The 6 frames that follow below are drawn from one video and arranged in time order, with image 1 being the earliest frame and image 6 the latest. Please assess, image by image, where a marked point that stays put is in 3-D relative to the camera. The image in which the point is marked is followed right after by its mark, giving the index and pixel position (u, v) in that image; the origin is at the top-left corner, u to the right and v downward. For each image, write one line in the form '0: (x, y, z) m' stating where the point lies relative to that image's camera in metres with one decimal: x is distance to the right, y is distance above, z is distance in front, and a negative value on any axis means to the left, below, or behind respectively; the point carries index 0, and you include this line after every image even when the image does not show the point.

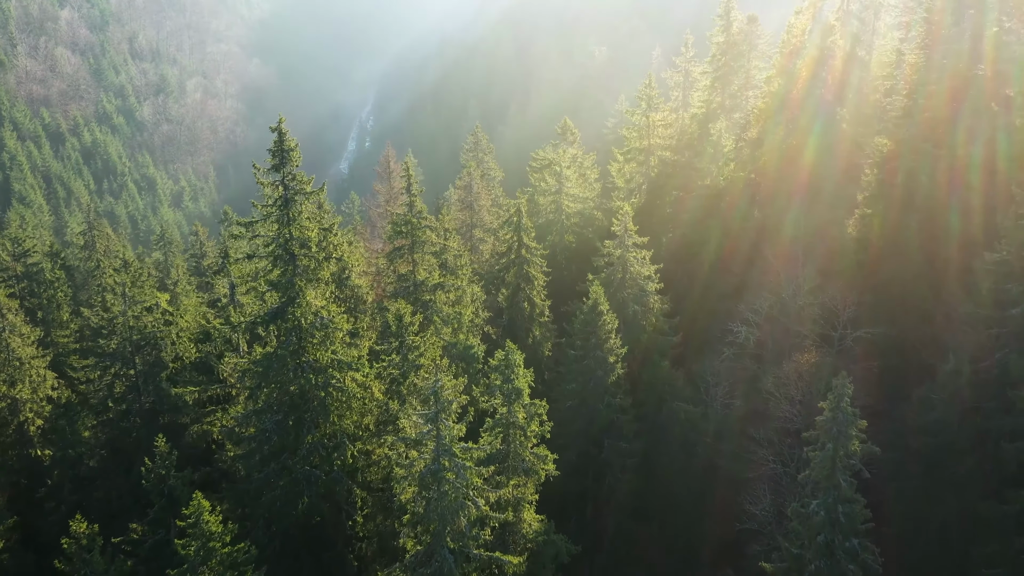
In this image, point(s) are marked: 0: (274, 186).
0: (-5.2, +2.2, +16.9) m
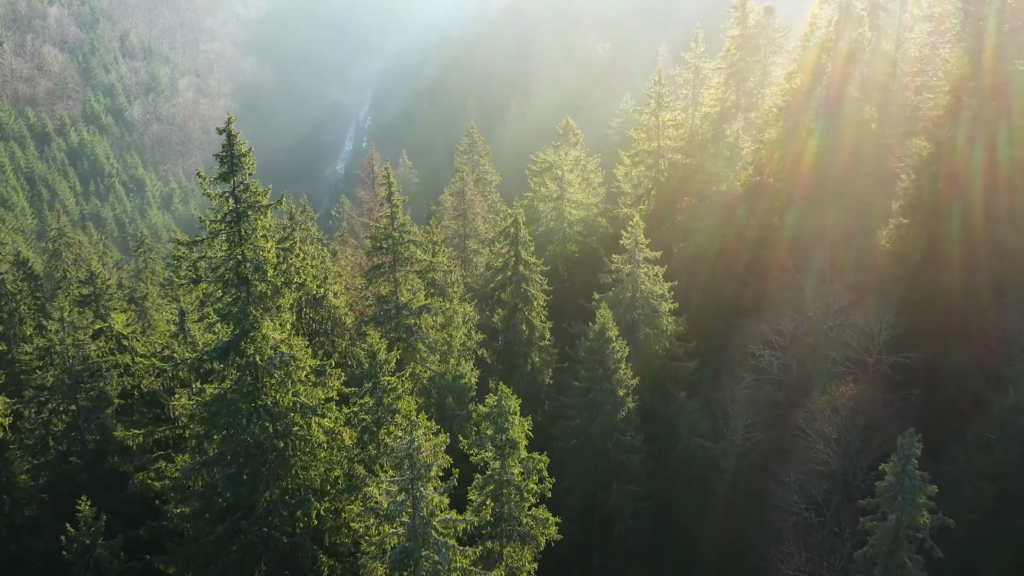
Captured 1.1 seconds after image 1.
0: (-5.4, +1.6, +14.2) m
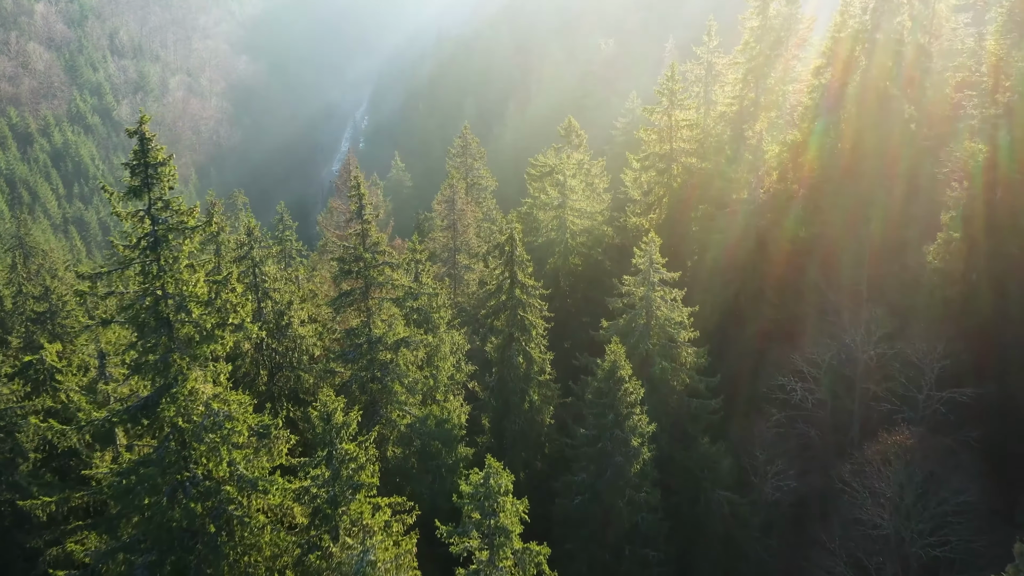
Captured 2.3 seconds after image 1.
0: (-5.5, +1.0, +11.2) m
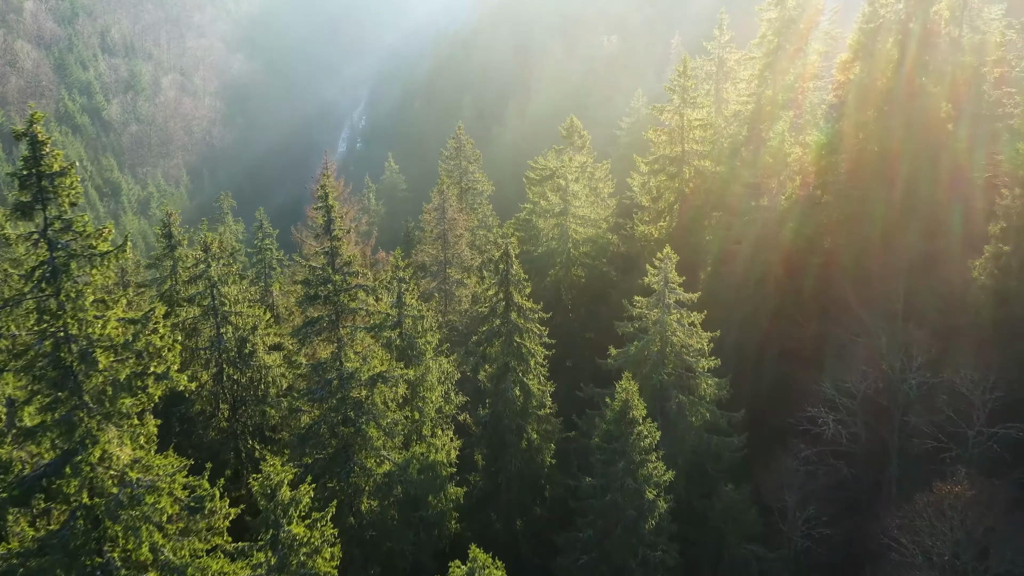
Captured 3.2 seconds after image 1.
0: (-5.6, +0.5, +8.8) m
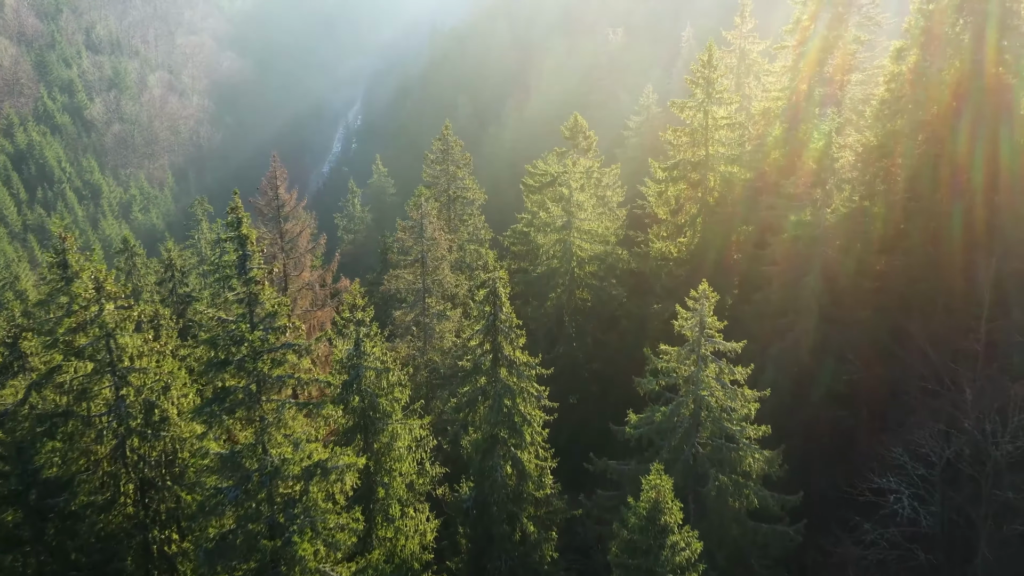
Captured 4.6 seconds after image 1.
0: (-5.8, -0.3, +5.0) m
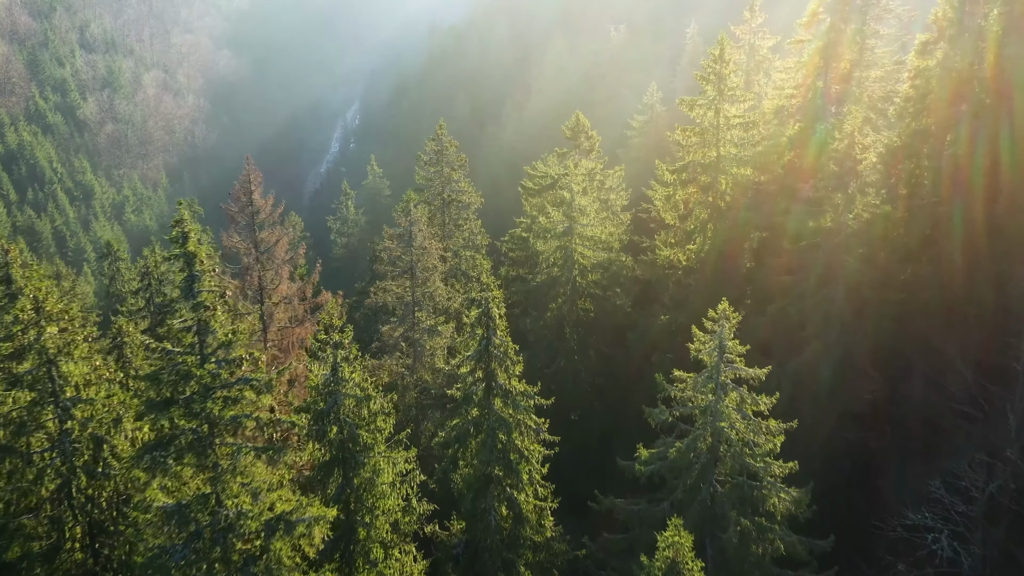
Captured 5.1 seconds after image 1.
0: (-5.8, -0.6, +3.6) m
